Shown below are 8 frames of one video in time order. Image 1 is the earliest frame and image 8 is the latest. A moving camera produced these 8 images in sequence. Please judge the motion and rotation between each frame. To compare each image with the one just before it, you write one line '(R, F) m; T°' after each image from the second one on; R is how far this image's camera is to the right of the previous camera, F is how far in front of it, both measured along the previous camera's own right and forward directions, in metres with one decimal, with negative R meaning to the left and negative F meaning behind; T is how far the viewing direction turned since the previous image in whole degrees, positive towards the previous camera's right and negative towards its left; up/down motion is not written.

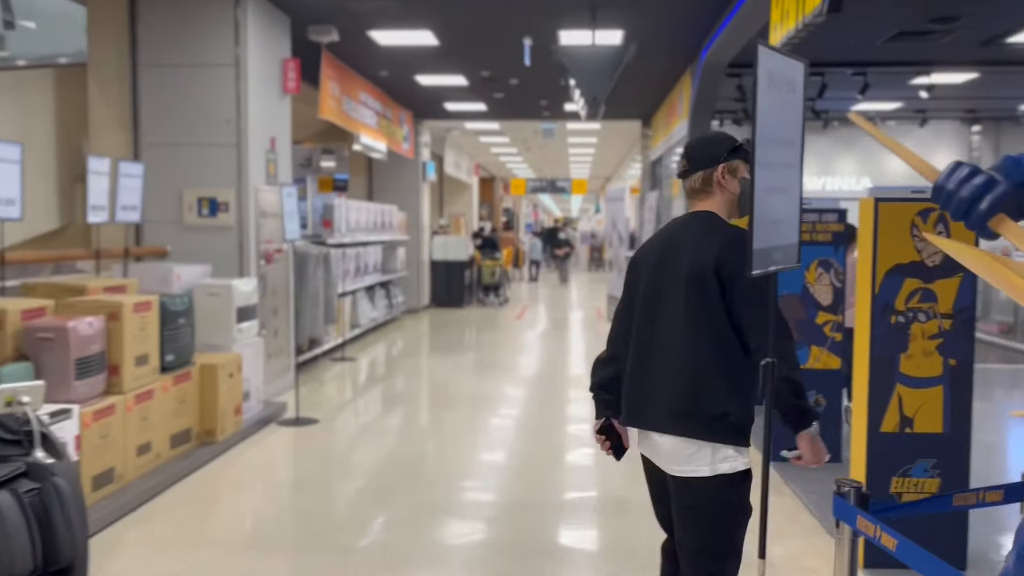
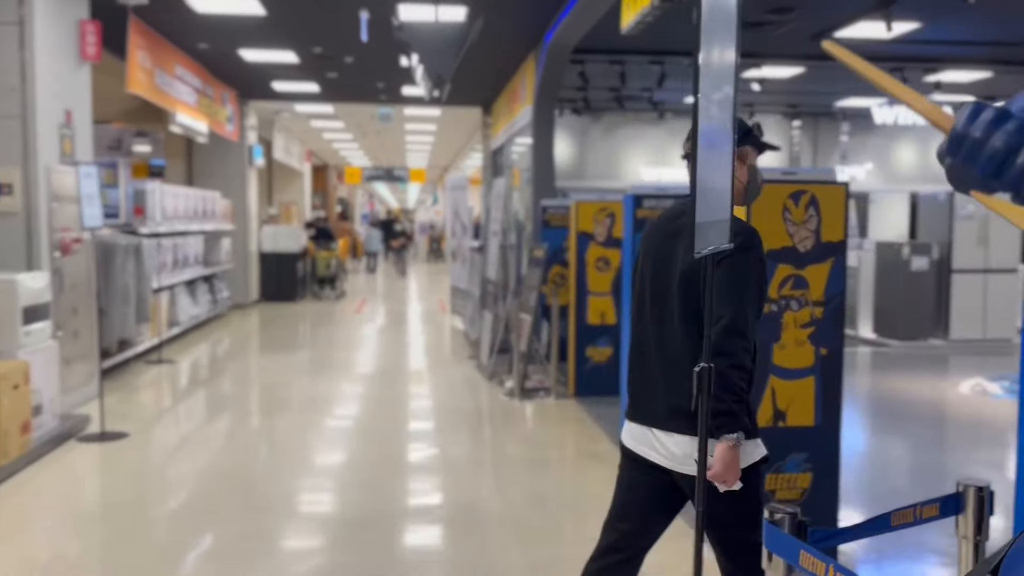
(0.0, +0.4) m; +11°
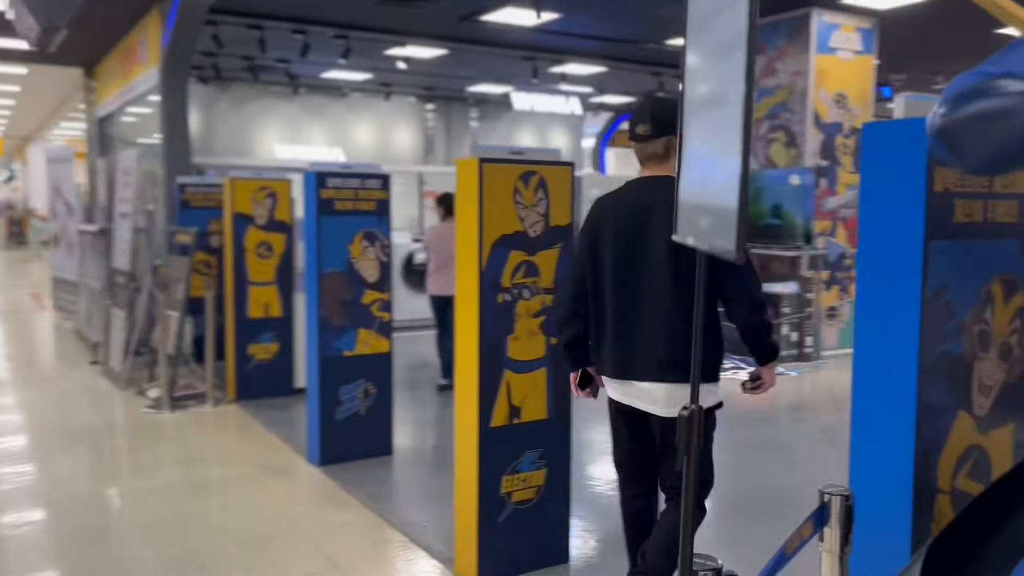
(-0.3, +0.5) m; +25°
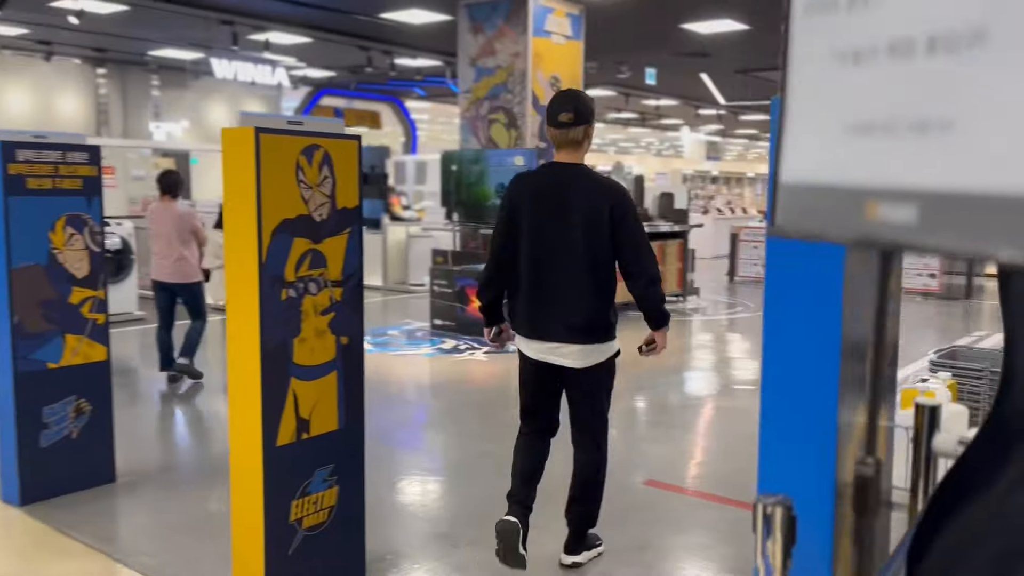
(-0.3, +0.4) m; +21°
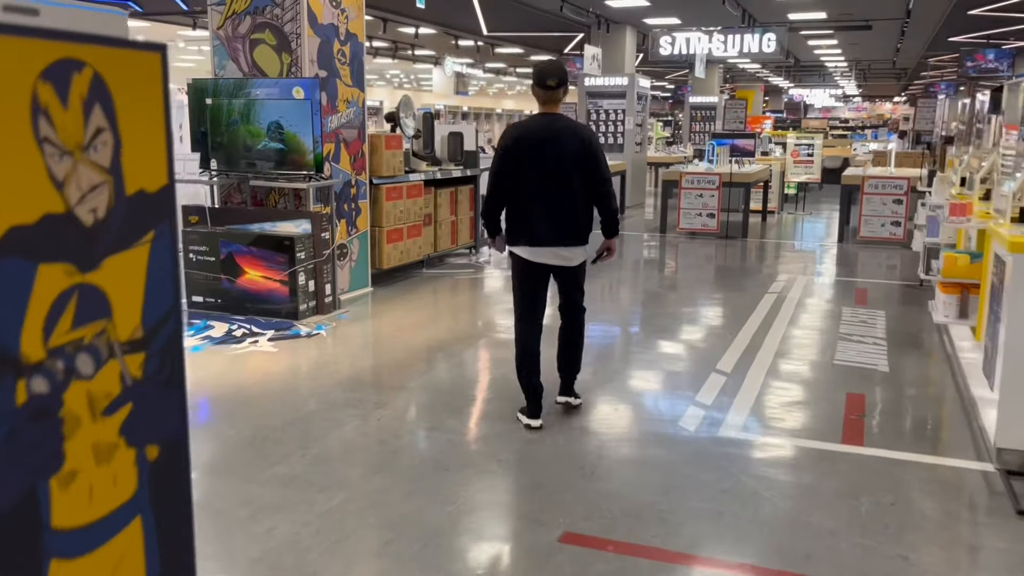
(-0.4, +1.2) m; +17°
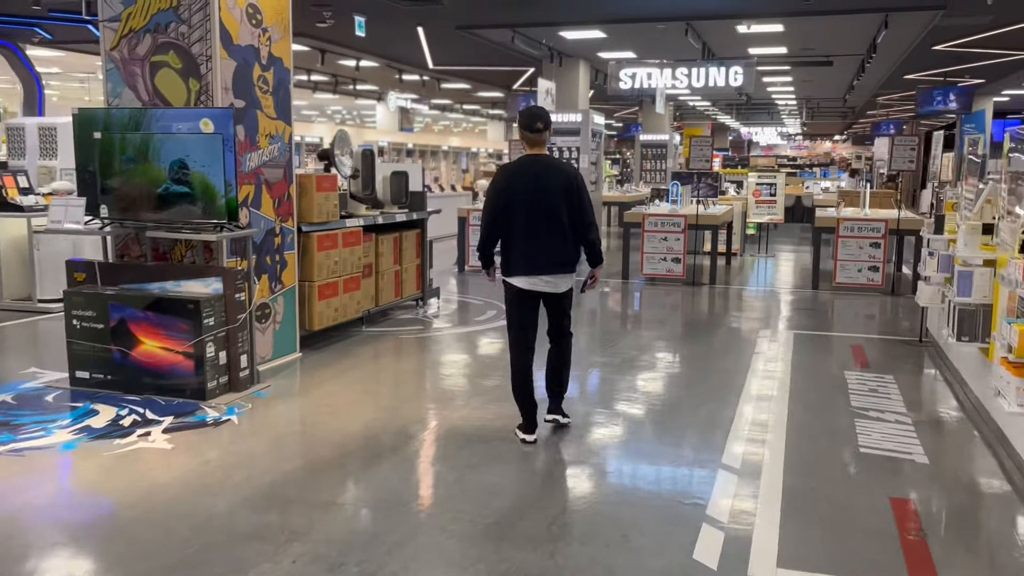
(0.0, +0.9) m; +4°
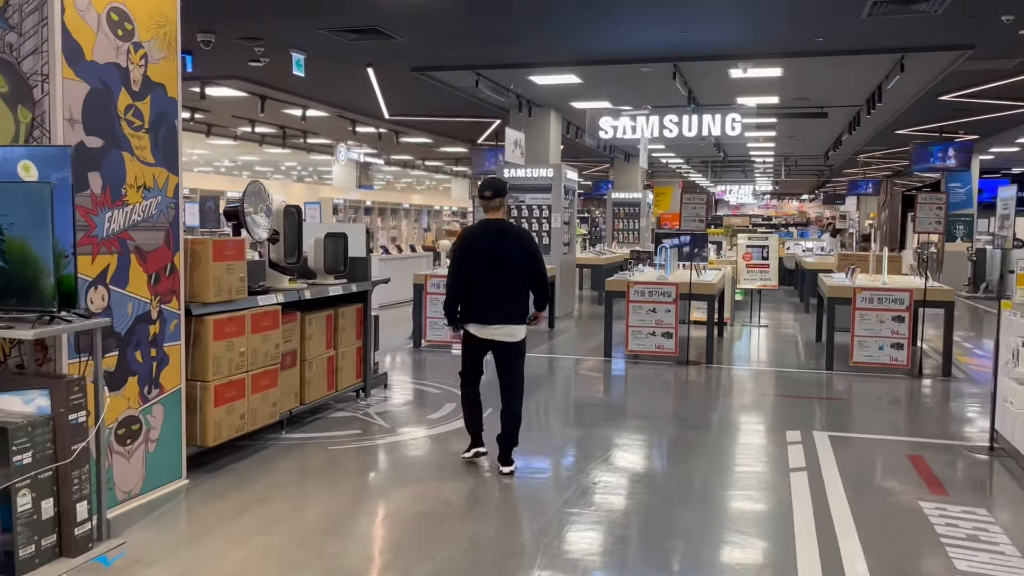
(0.0, +1.4) m; +2°
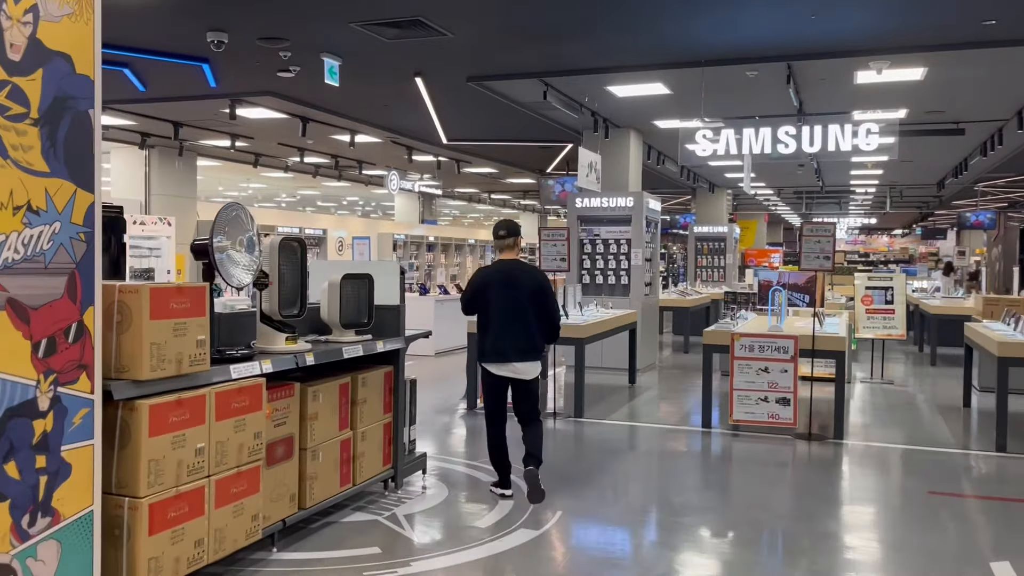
(0.0, +1.5) m; -5°
